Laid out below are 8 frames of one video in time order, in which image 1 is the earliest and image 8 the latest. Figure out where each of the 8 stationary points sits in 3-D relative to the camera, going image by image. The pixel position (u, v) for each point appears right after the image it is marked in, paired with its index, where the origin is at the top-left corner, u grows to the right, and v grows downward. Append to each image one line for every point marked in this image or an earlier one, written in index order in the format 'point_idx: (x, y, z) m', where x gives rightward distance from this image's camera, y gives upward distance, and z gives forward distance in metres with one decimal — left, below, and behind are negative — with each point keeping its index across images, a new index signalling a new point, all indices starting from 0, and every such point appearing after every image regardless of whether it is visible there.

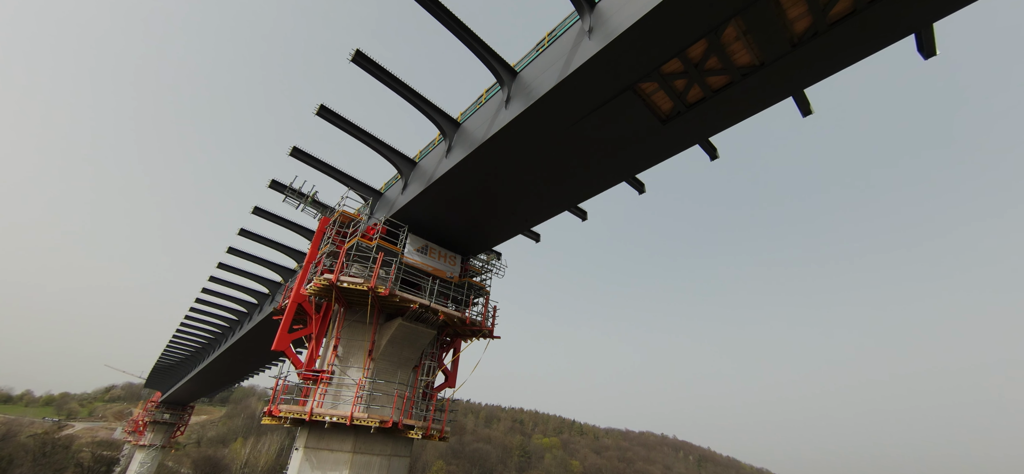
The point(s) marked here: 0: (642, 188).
0: (+5.8, +2.2, +18.5) m
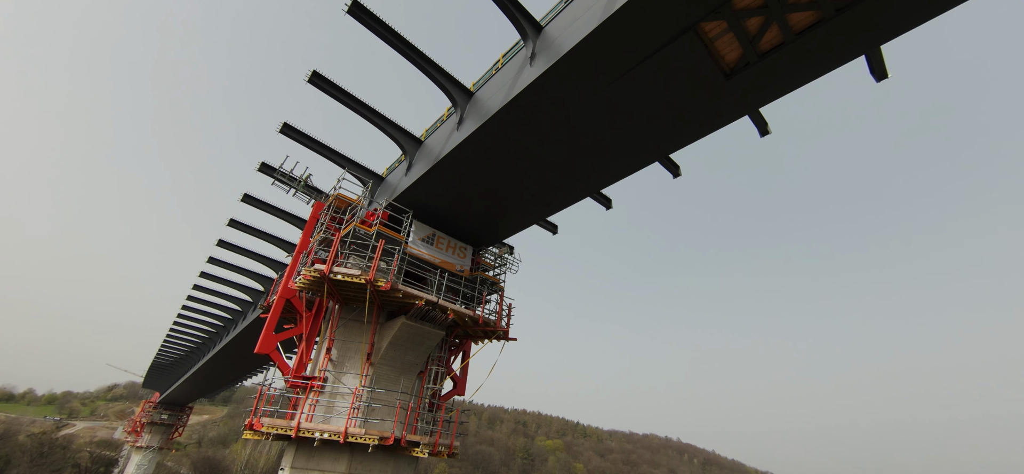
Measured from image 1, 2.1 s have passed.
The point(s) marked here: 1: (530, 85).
0: (+6.5, +2.6, +16.3) m
1: (+0.6, +4.1, +11.3) m
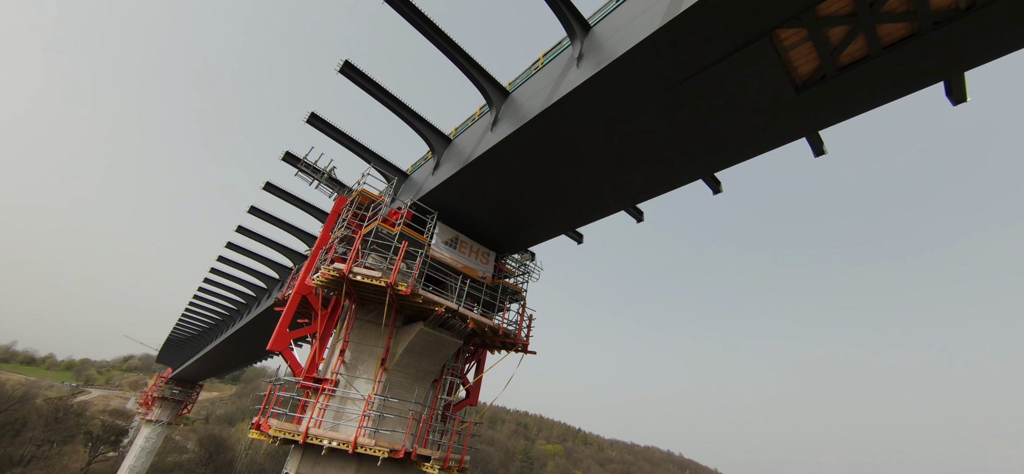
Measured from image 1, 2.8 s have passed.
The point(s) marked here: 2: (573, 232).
0: (+7.7, +1.8, +15.3) m
1: (+1.7, +3.8, +10.5) m
2: (+2.6, +0.2, +17.8) m
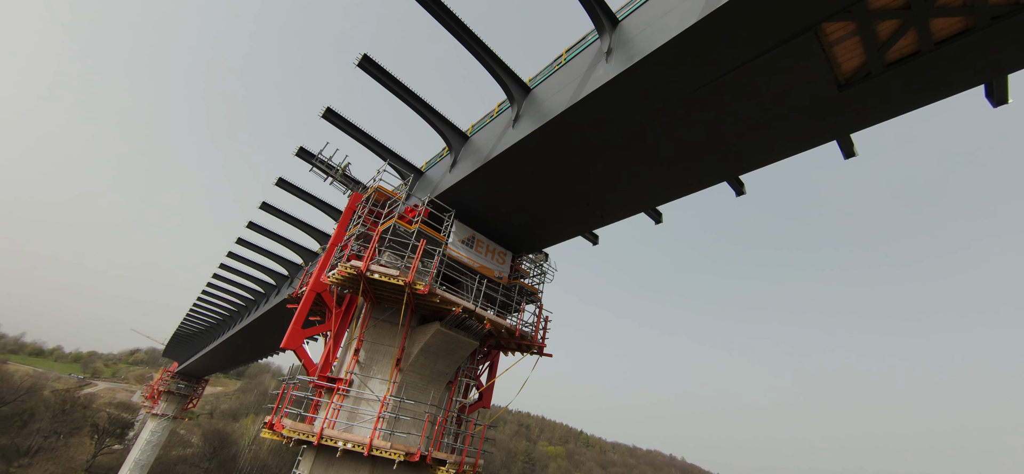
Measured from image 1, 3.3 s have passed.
0: (+8.3, +1.7, +14.9) m
1: (+2.4, +3.8, +10.2) m
2: (+3.2, +0.1, +17.4) m
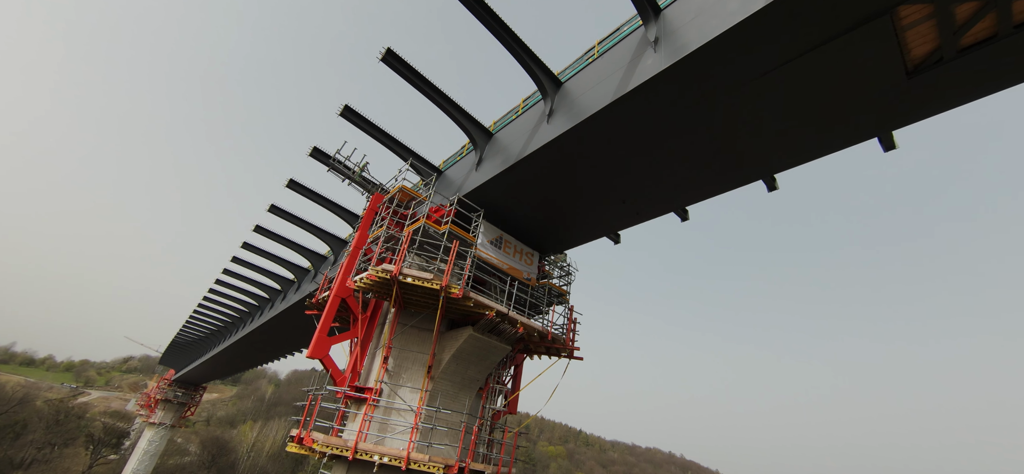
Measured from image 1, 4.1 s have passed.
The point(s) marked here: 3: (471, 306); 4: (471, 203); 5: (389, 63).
0: (+9.3, +1.8, +14.5) m
1: (+3.4, +3.8, +9.7) m
2: (+4.2, +0.2, +17.0) m
3: (-1.2, -2.0, +11.9) m
4: (-1.5, +1.2, +14.5) m
5: (-3.8, +5.4, +12.7) m
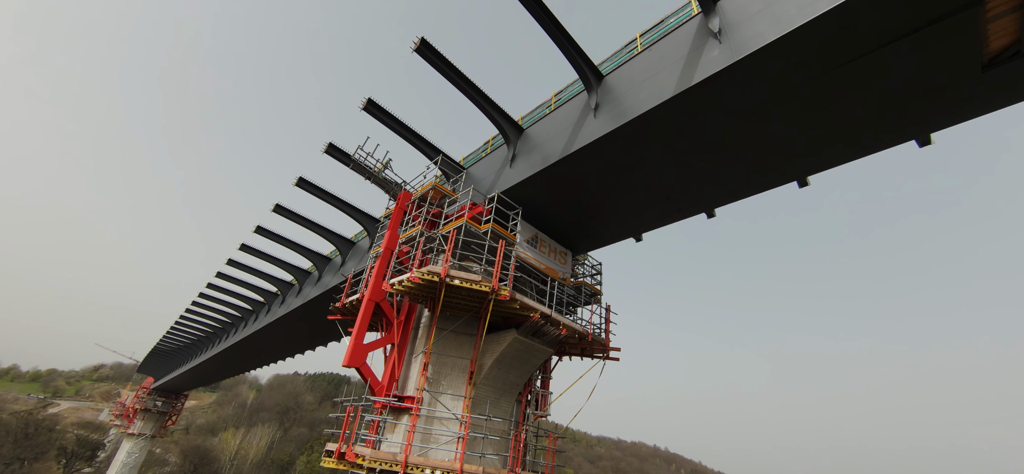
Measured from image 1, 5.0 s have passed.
0: (+10.4, +2.0, +14.4) m
1: (+4.7, +3.9, +9.4) m
2: (+5.3, +0.3, +16.7) m
3: (+0.1, -2.0, +11.4) m
4: (-0.3, +1.2, +14.0) m
5: (-2.6, +5.4, +12.0) m
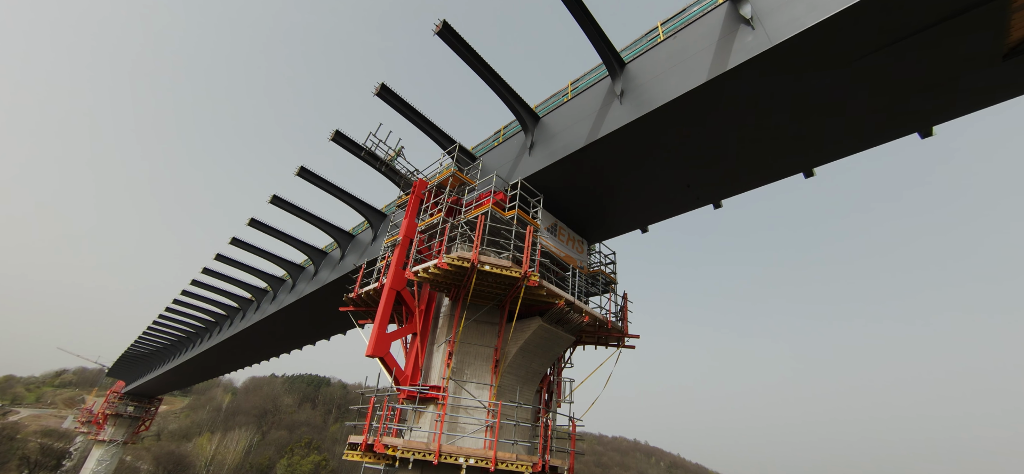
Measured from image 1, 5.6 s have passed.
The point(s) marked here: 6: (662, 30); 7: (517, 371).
0: (+11.0, +2.4, +14.8) m
1: (+5.5, +4.2, +9.5) m
2: (+5.7, +0.7, +16.8) m
3: (+0.8, -1.6, +11.3) m
4: (+0.3, +1.6, +13.9) m
5: (-1.9, +5.7, +11.8) m
6: (+4.5, +6.1, +12.1) m
7: (+0.2, -3.9, +11.9) m
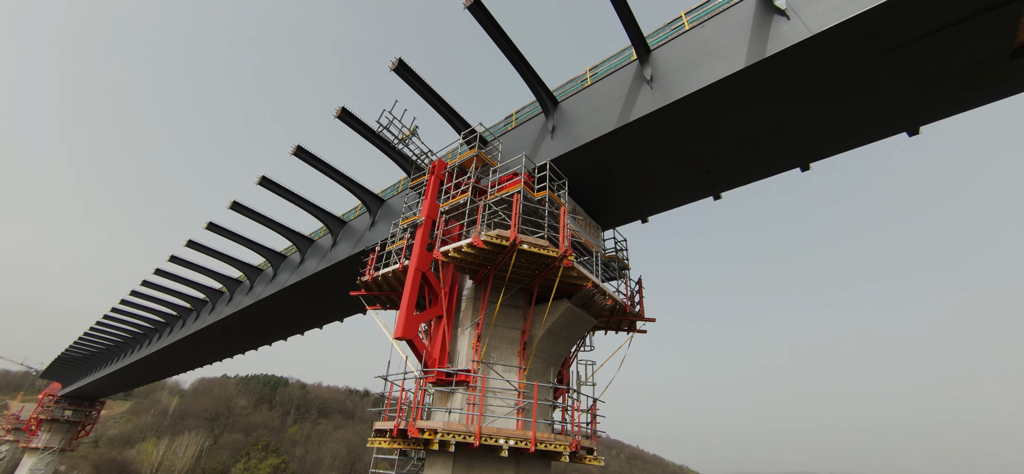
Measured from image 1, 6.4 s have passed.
0: (+11.6, +2.8, +15.6) m
1: (+6.6, +4.7, +9.8) m
2: (+6.1, +1.1, +17.2) m
3: (+1.7, -1.1, +11.2) m
4: (+0.9, +2.1, +13.8) m
5: (-1.0, +6.3, +11.5) m
6: (+5.3, +6.6, +12.3) m
7: (+0.9, -3.3, +11.8) m
